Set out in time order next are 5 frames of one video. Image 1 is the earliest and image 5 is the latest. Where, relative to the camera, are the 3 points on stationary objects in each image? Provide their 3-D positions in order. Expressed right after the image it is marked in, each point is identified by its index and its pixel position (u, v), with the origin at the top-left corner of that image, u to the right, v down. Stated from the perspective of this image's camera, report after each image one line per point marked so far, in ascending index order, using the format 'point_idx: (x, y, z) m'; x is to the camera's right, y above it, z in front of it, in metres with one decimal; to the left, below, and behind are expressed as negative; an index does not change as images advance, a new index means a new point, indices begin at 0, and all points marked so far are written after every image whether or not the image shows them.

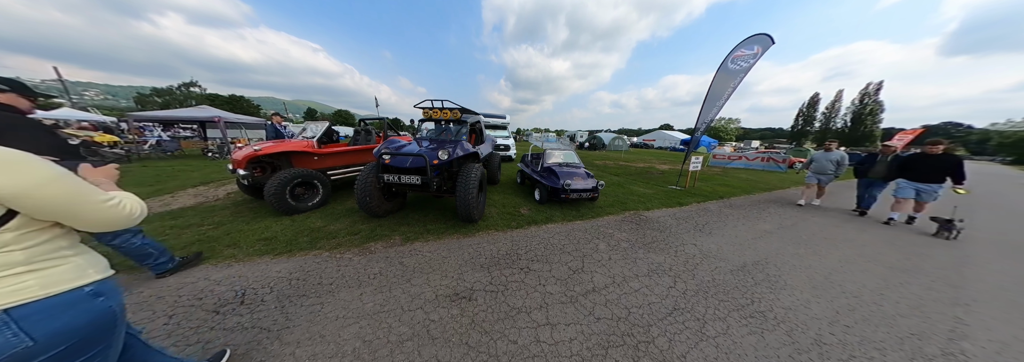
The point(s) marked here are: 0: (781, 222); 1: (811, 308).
0: (+5.9, -0.9, +4.5) m
1: (+3.2, -1.4, +2.2) m
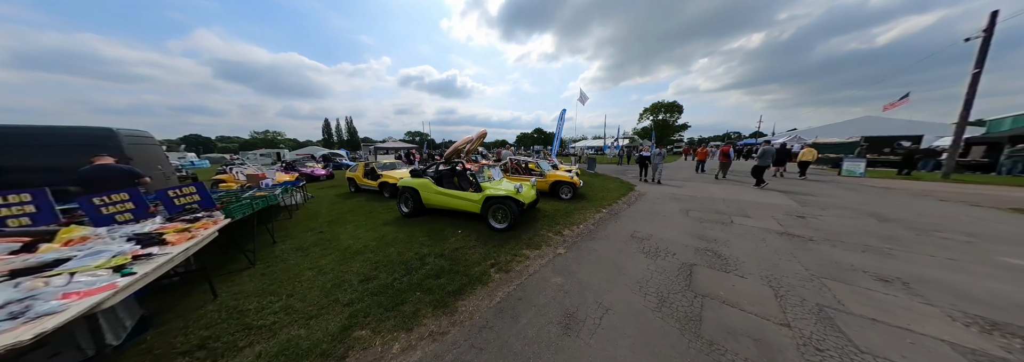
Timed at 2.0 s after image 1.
0: (+4.9, -1.1, +4.7) m
1: (+2.8, -1.5, +1.8) m
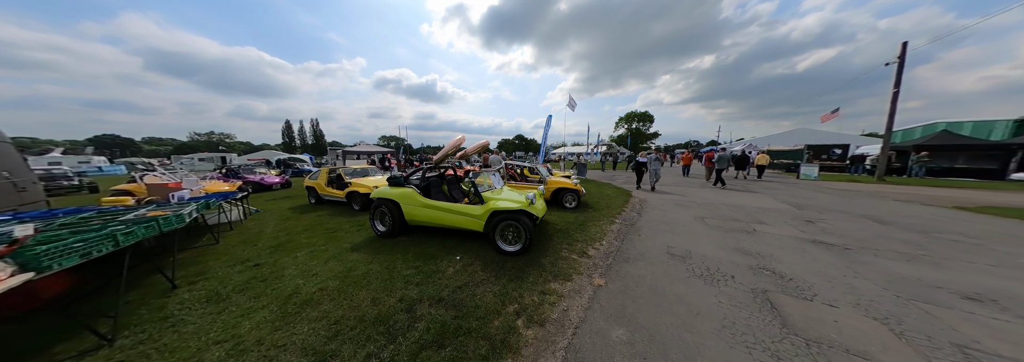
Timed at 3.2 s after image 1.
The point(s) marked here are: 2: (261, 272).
0: (+5.1, -1.2, +4.3) m
1: (+3.3, -1.5, +1.2) m
2: (-3.5, -1.3, +2.8) m
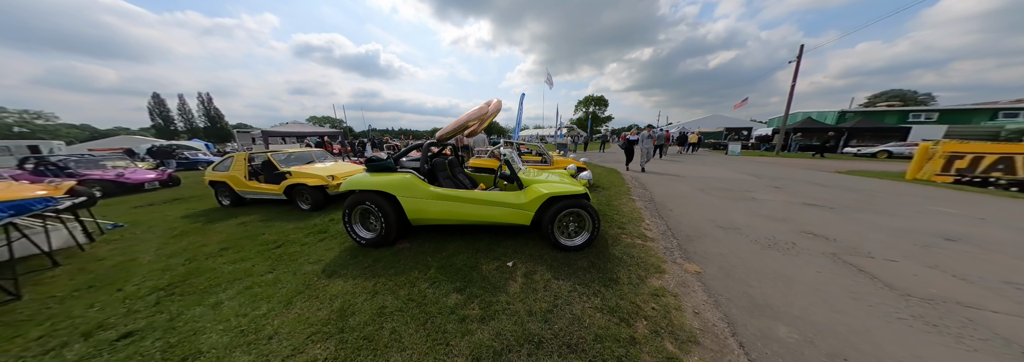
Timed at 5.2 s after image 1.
0: (+5.5, -0.5, +4.5) m
1: (+4.4, -1.2, +1.1) m
2: (-2.6, -1.2, +1.4) m
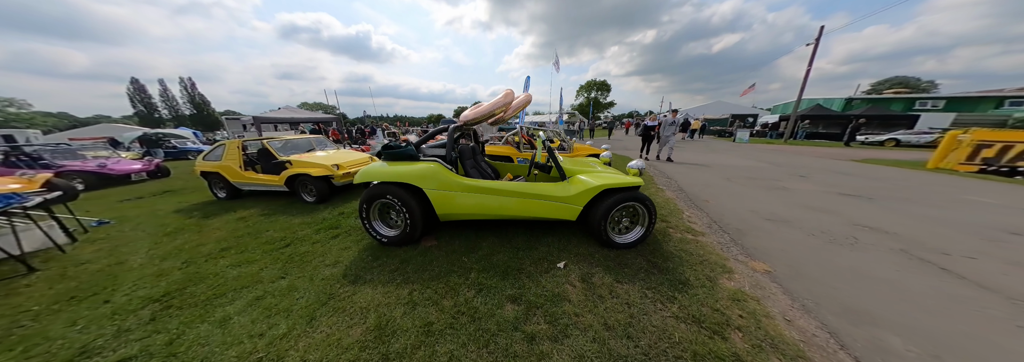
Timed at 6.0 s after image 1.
0: (+6.0, -0.3, +4.3) m
1: (+4.9, -1.1, +0.9) m
2: (-2.1, -1.1, +1.1) m
